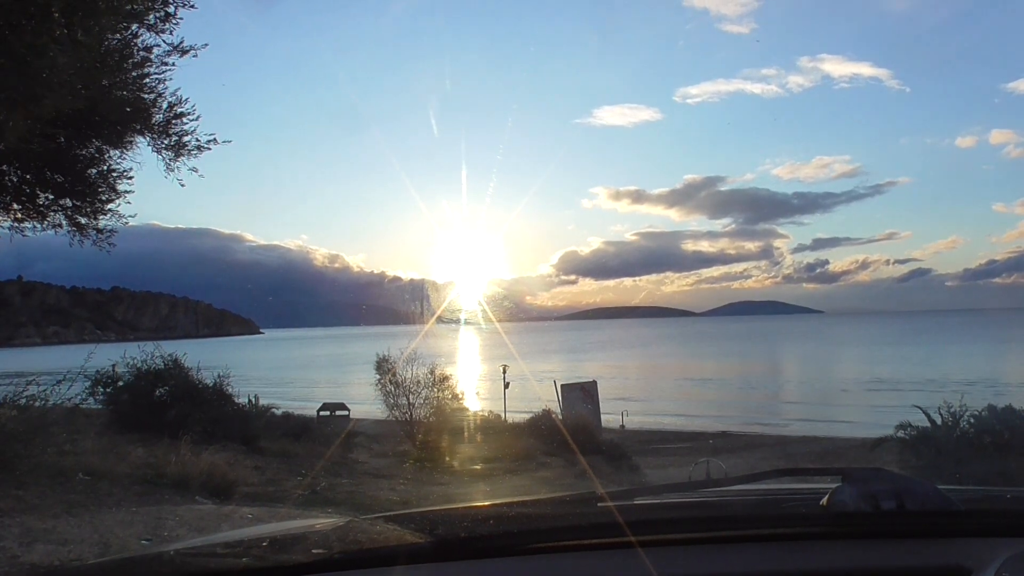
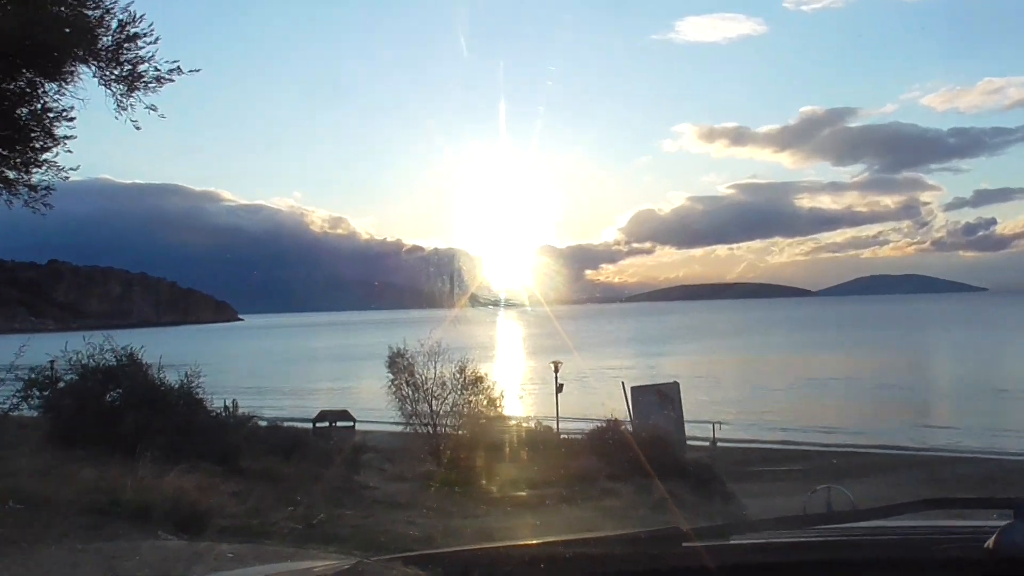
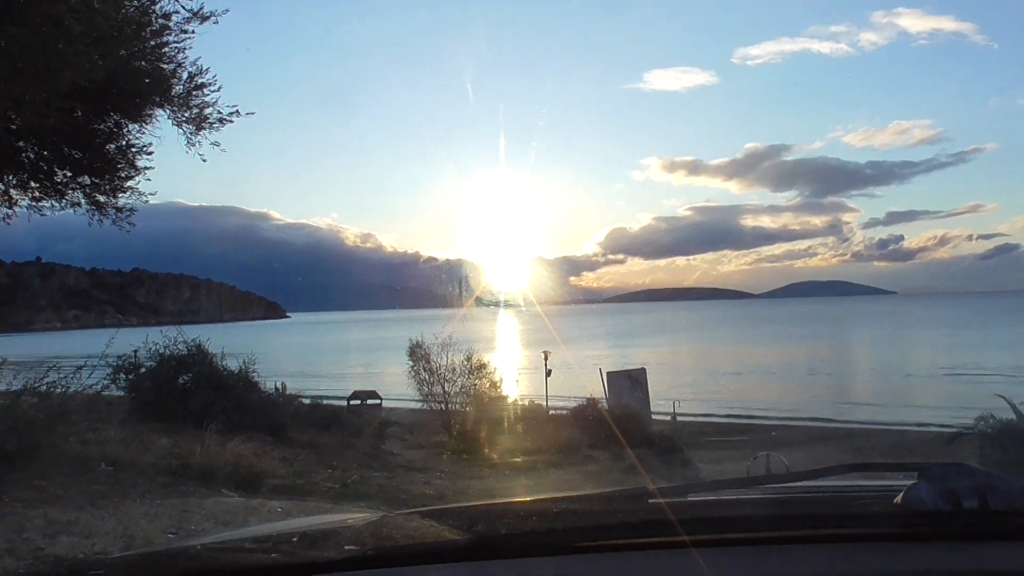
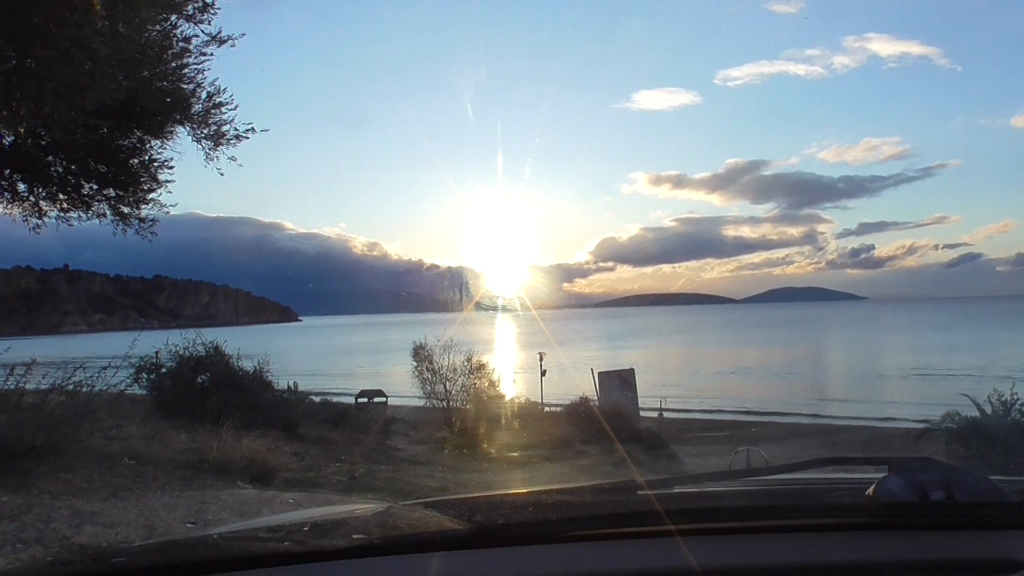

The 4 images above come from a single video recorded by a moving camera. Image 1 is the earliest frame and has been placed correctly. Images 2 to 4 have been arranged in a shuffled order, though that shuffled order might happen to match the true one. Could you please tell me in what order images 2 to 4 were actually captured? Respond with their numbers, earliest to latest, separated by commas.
4, 3, 2
